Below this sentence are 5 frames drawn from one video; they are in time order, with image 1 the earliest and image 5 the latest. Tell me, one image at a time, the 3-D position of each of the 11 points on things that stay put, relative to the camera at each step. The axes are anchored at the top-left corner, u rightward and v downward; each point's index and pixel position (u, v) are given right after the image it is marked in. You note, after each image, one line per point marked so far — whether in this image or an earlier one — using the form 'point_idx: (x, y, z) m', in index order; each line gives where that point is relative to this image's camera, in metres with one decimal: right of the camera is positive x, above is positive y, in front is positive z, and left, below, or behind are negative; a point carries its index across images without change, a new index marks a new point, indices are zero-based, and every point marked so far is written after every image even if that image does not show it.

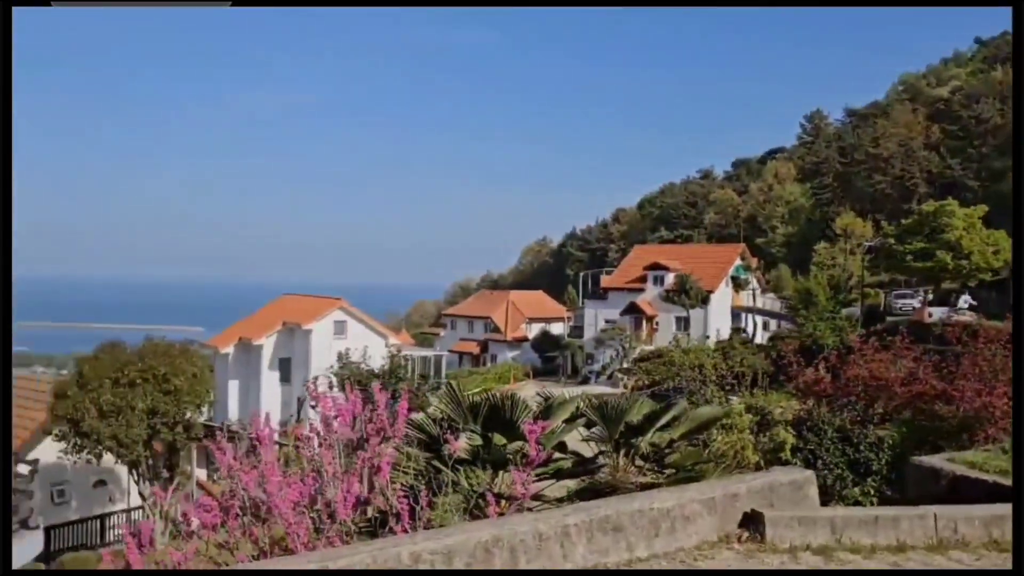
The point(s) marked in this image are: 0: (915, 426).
0: (+2.9, -1.0, +6.1) m
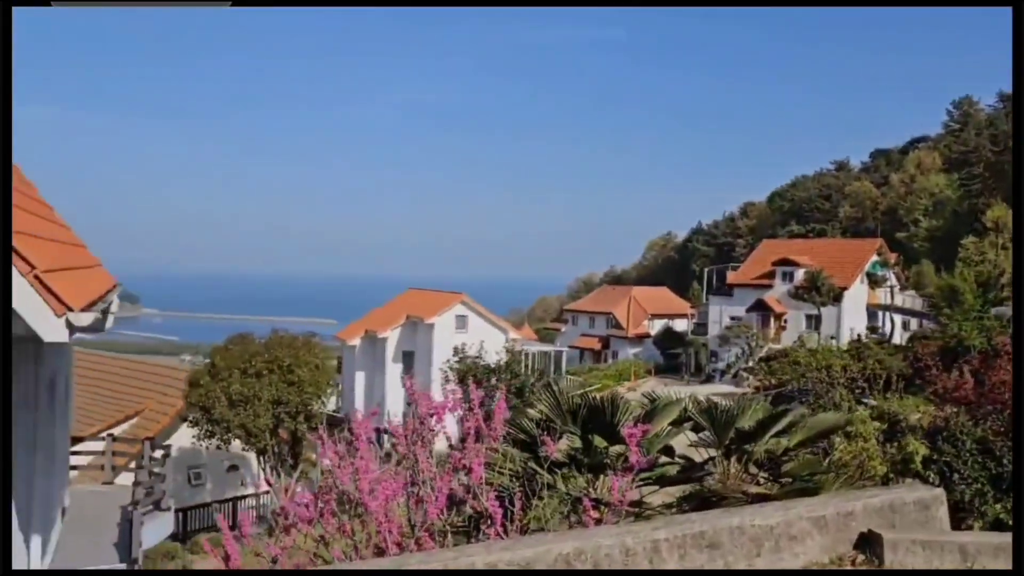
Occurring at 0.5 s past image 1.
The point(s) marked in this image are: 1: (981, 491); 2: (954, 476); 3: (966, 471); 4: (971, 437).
0: (+3.7, -1.0, +5.5) m
1: (+2.8, -1.2, +5.0) m
2: (+2.8, -1.2, +5.3) m
3: (+2.8, -1.1, +5.3) m
4: (+2.9, -0.9, +5.4) m
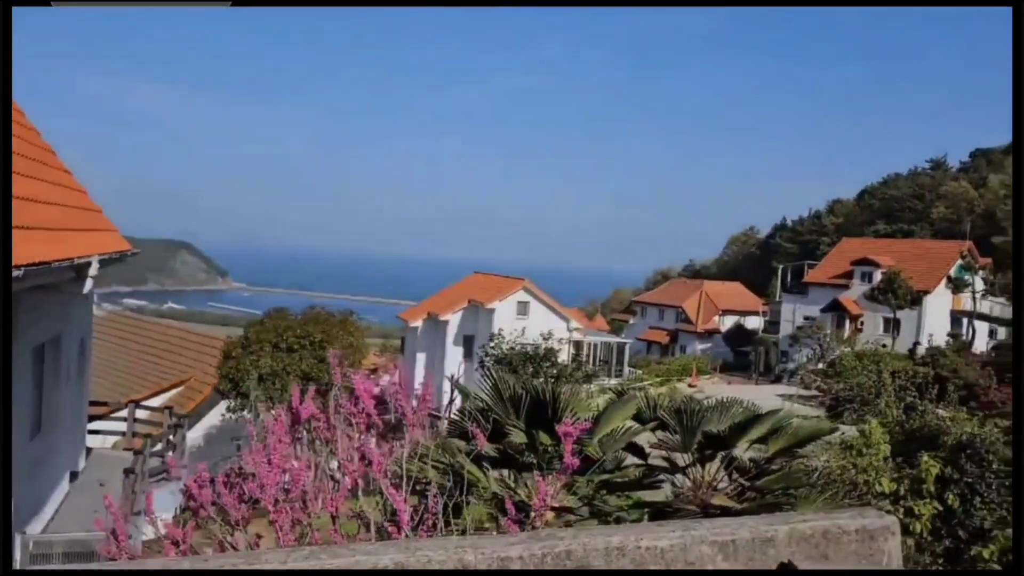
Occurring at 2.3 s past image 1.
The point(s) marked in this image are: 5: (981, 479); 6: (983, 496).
0: (+3.5, -1.0, +4.8) m
1: (+2.6, -1.2, +4.5) m
2: (+2.6, -1.2, +4.7) m
3: (+2.7, -1.1, +4.7) m
4: (+2.8, -1.0, +4.8) m
5: (+2.6, -1.1, +4.8) m
6: (+2.6, -1.2, +4.7) m
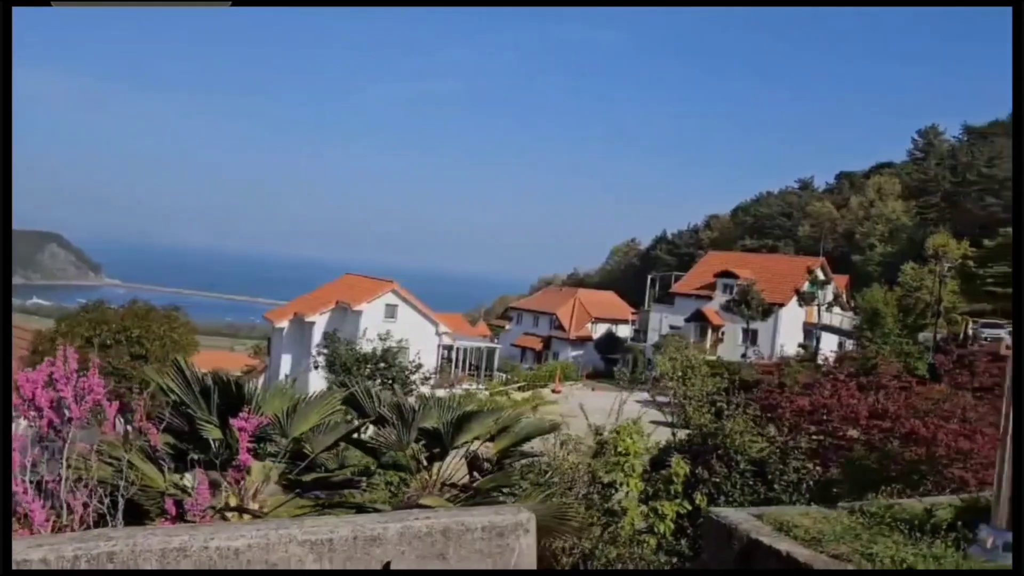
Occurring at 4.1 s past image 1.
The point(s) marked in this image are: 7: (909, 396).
0: (+2.1, -1.1, +5.0) m
1: (+1.2, -1.2, +4.6) m
2: (+1.2, -1.2, +4.8) m
3: (+1.3, -1.2, +4.8) m
4: (+1.4, -1.0, +4.9) m
5: (+1.2, -1.1, +4.9) m
6: (+1.2, -1.2, +4.8) m
7: (+2.4, -0.7, +5.3) m
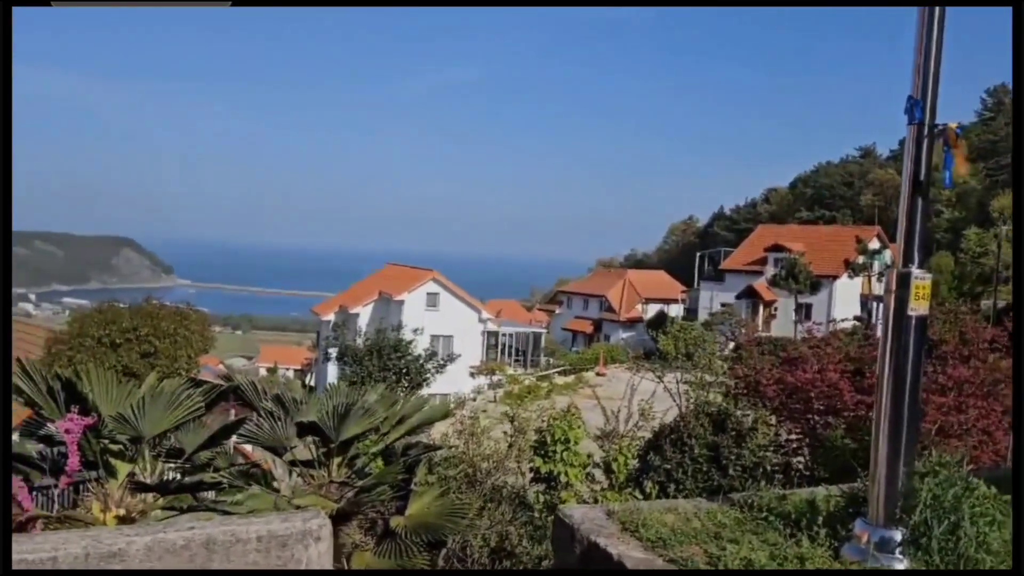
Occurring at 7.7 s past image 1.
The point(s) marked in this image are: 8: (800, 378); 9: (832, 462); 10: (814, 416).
0: (+1.7, -0.9, +4.6) m
1: (+0.9, -1.1, +4.2) m
2: (+0.8, -1.0, +4.4) m
3: (+0.9, -1.0, +4.4) m
4: (+1.0, -0.8, +4.5) m
5: (+0.9, -0.9, +4.5) m
6: (+0.9, -1.0, +4.4) m
7: (+2.1, -0.5, +4.8) m
8: (+1.6, -0.5, +4.8) m
9: (+1.7, -0.9, +4.6) m
10: (+1.6, -0.7, +4.8) m
